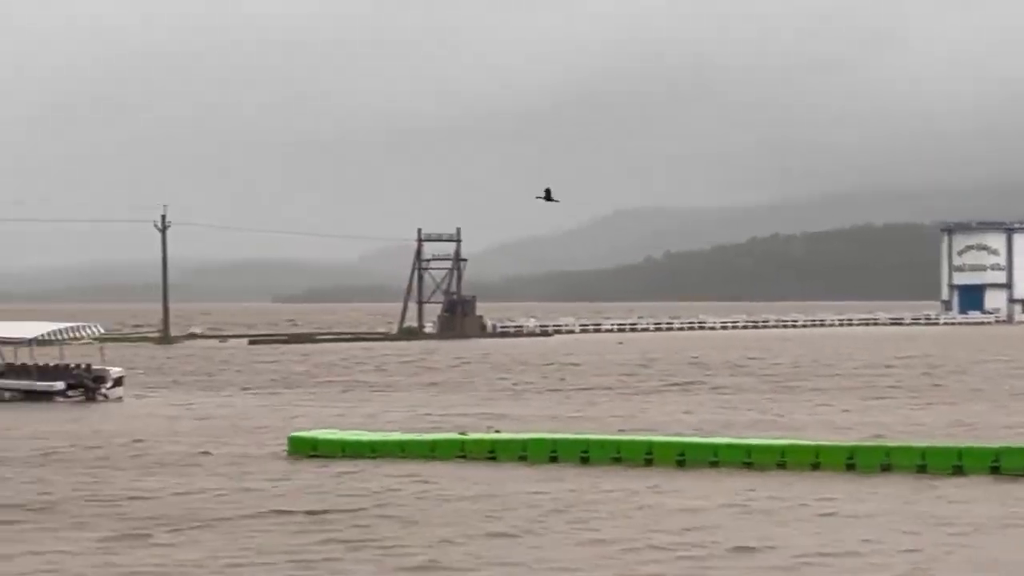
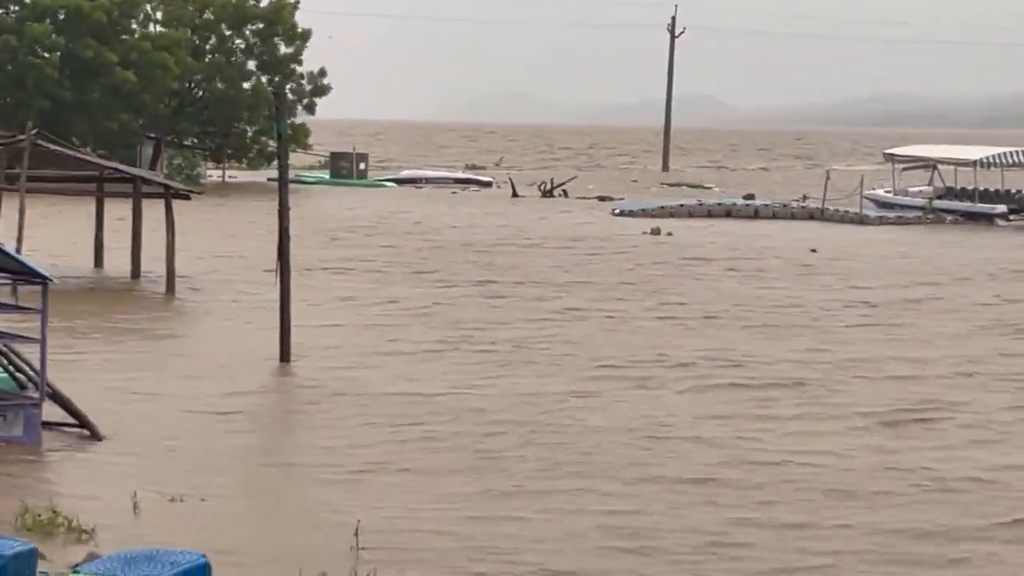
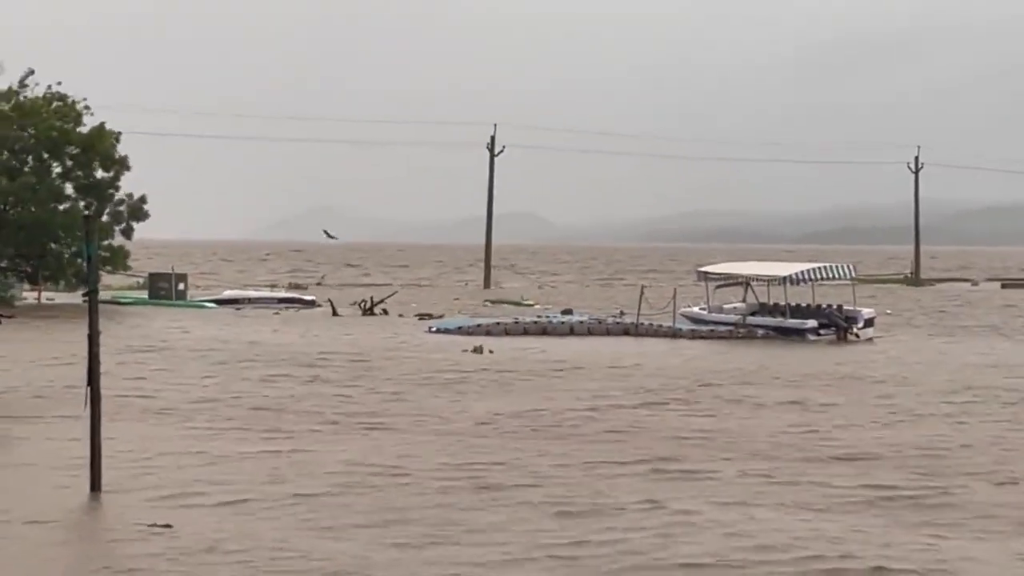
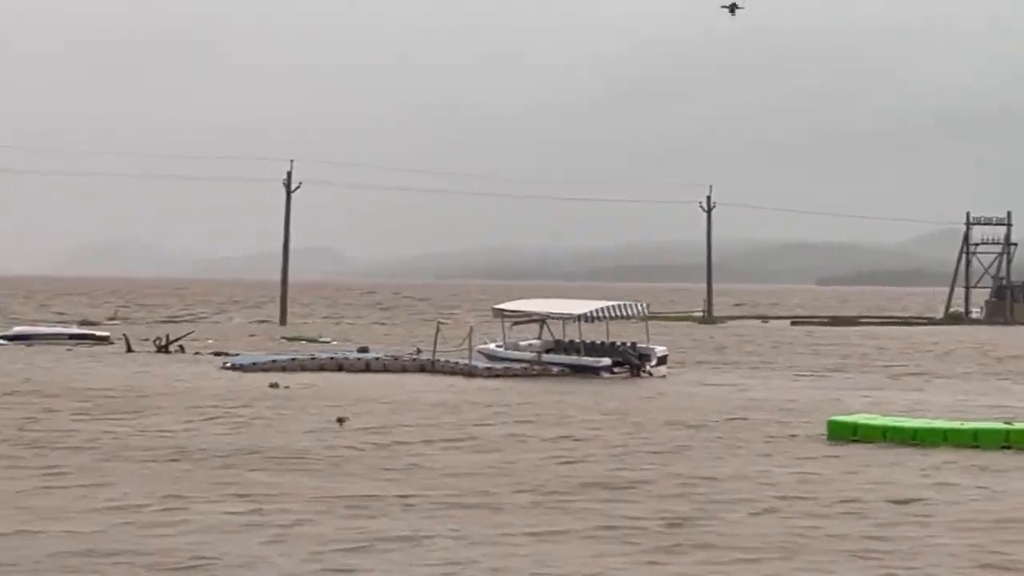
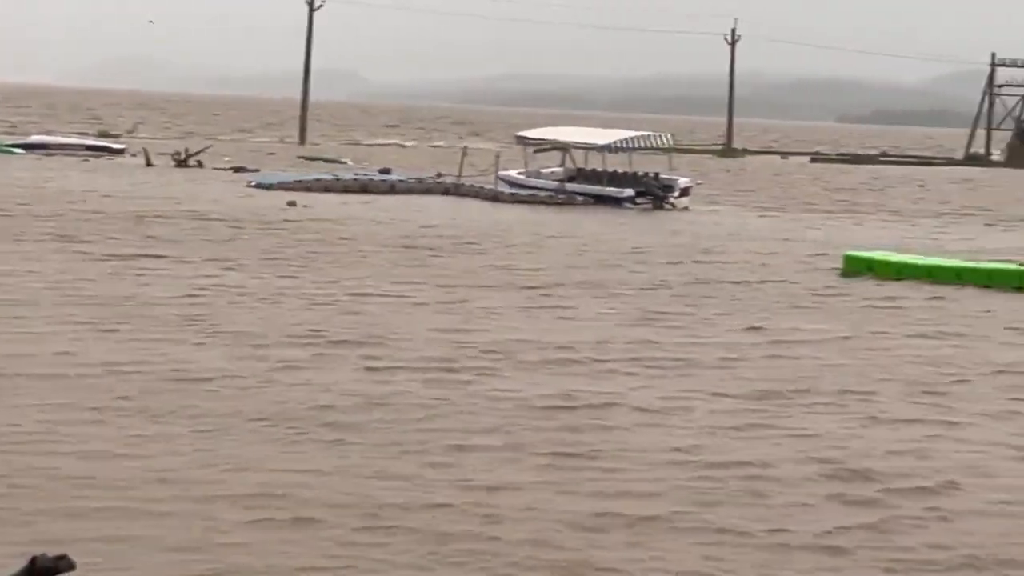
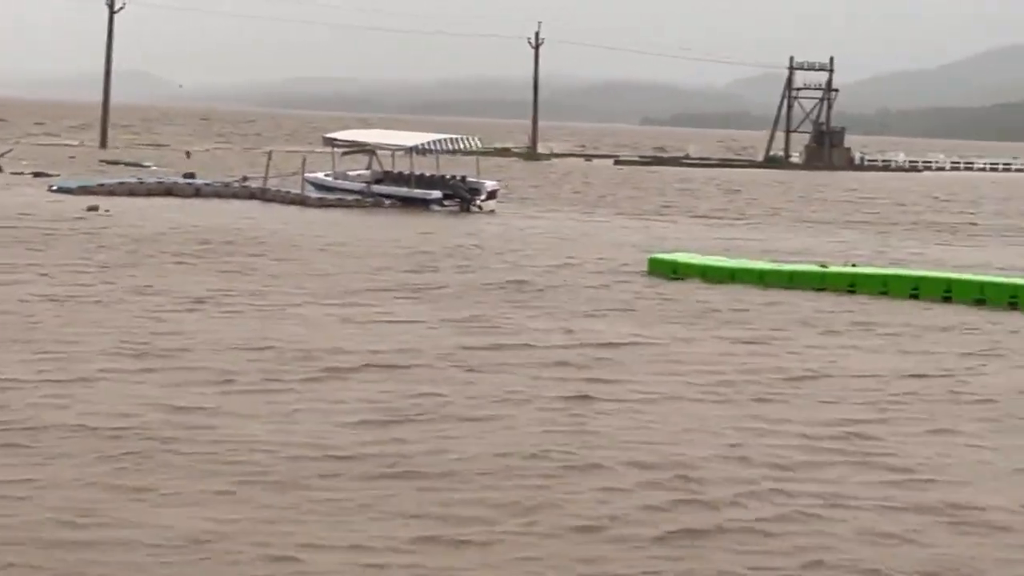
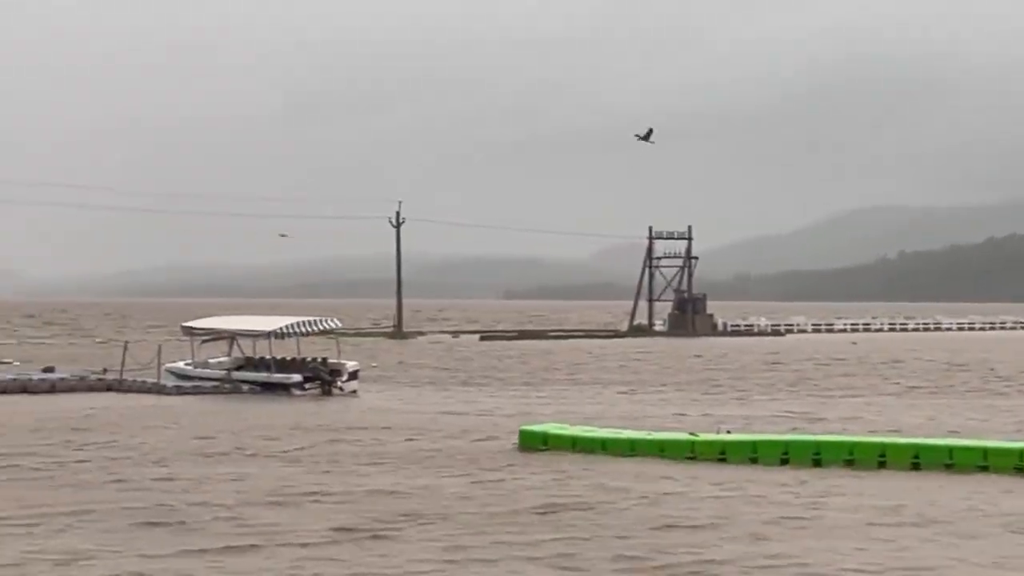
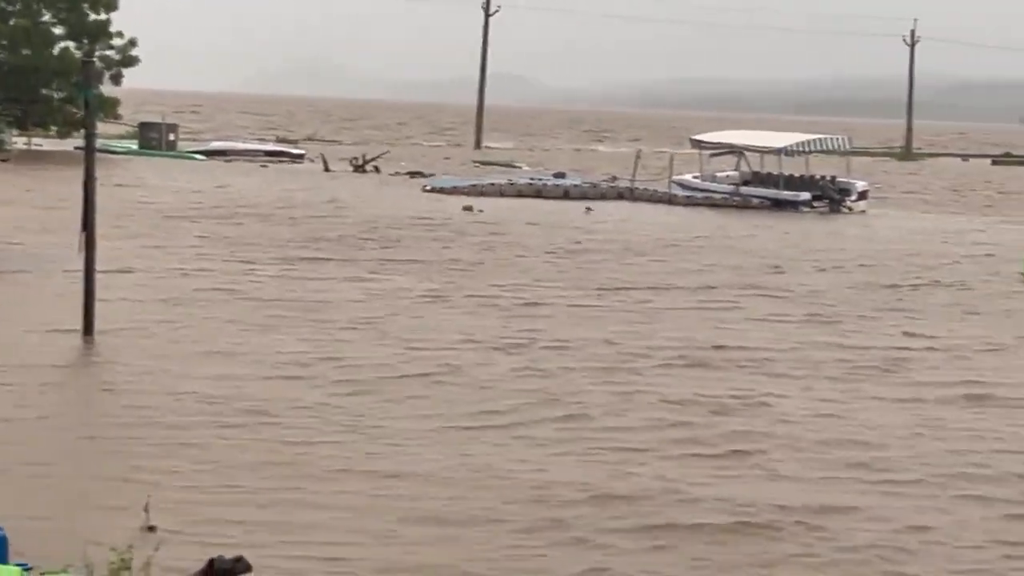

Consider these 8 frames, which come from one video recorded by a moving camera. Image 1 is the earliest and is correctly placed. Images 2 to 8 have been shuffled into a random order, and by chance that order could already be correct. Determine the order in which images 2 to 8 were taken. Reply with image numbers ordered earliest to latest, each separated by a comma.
7, 4, 3, 2, 8, 5, 6
